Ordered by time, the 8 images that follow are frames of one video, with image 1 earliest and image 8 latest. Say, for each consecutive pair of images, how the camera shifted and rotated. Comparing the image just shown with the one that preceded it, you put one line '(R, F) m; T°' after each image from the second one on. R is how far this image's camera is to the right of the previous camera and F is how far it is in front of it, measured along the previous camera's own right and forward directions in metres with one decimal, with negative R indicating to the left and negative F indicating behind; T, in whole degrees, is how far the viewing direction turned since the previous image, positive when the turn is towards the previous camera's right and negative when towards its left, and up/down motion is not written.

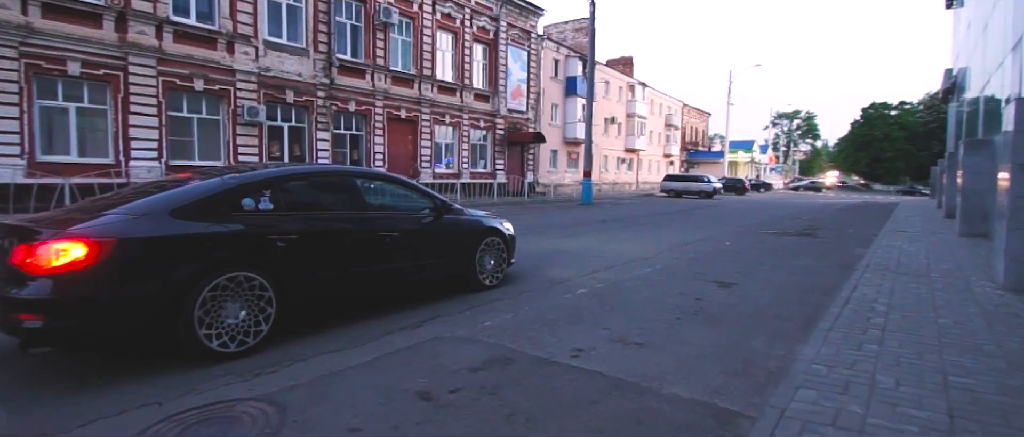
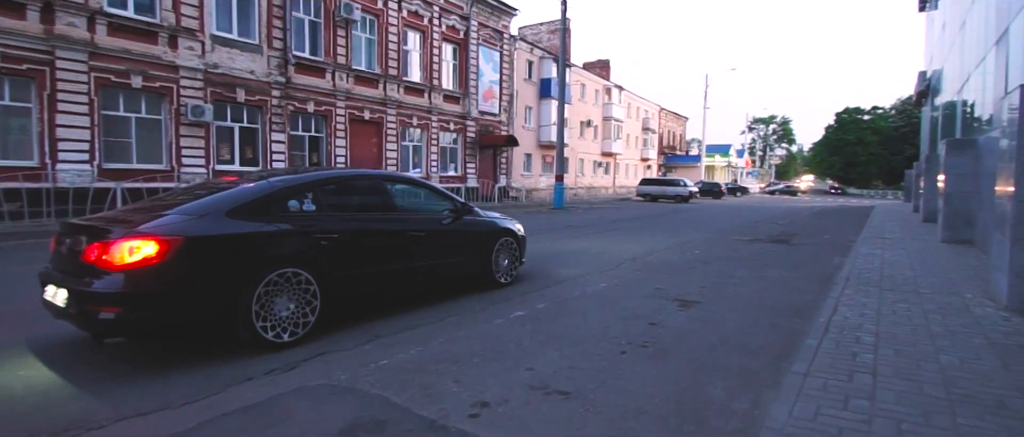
(+0.4, 0.0) m; -5°
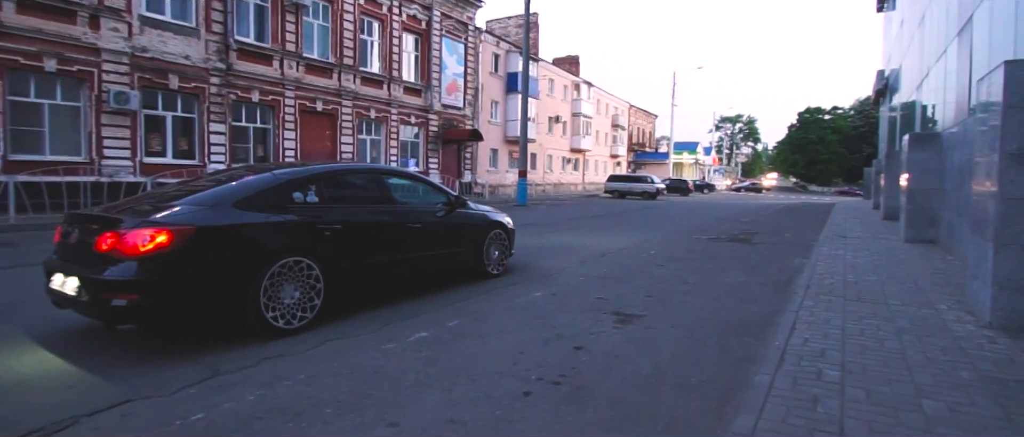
(+0.6, +0.9) m; +3°
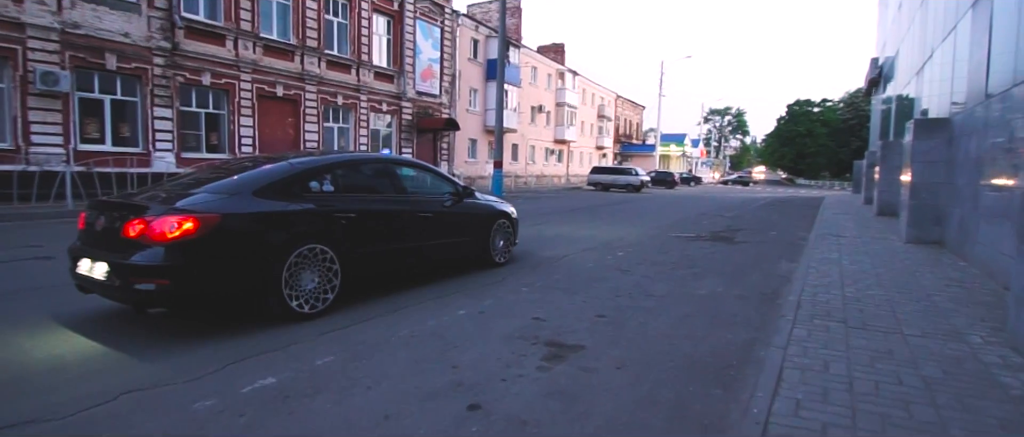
(-1.0, -1.3) m; +1°
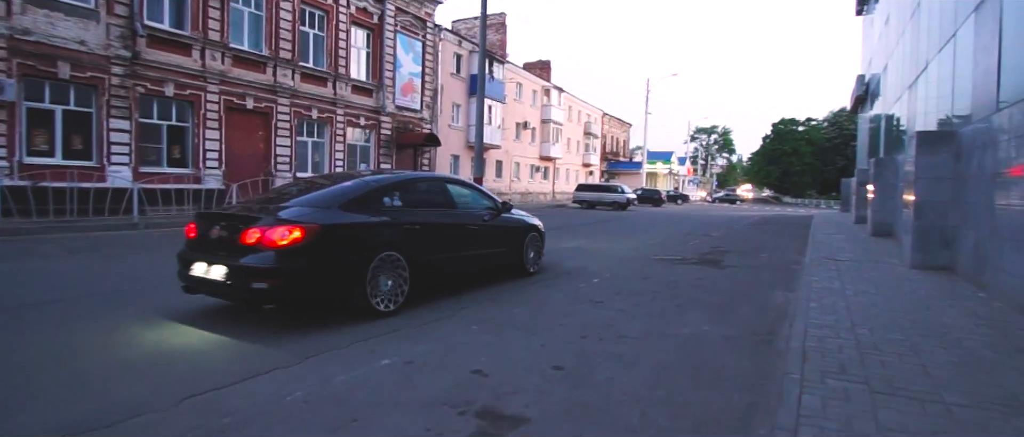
(+0.4, +1.0) m; +1°
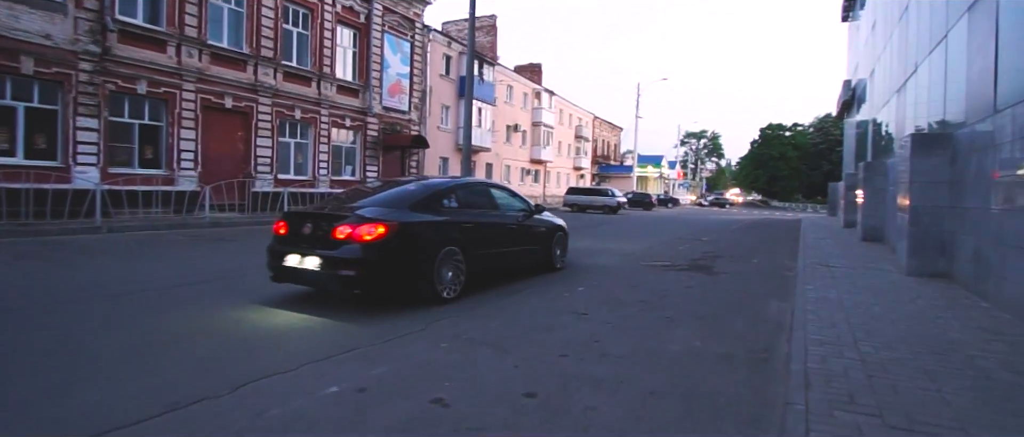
(+0.2, +0.5) m; +1°
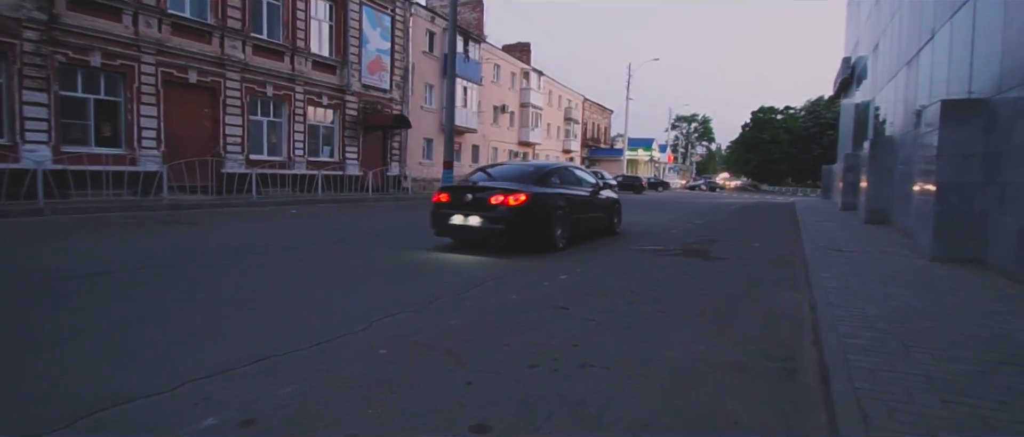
(+0.2, +1.0) m; +1°
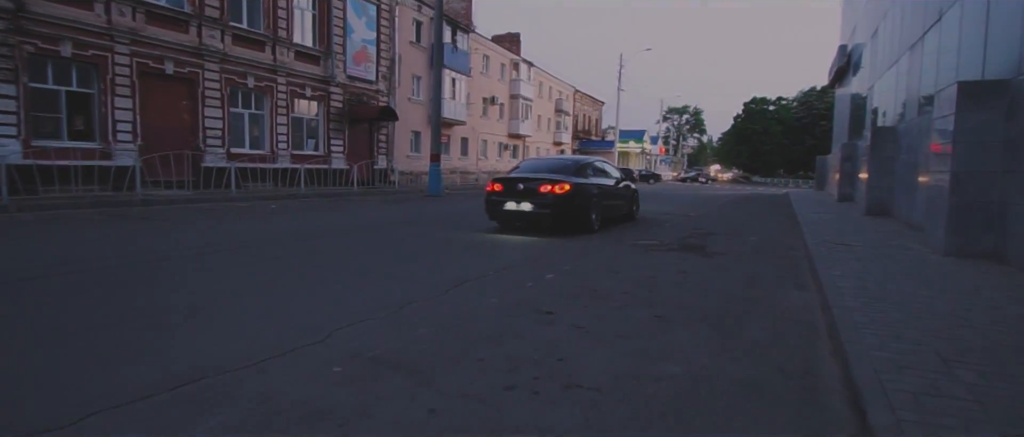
(+0.1, +0.5) m; +1°
